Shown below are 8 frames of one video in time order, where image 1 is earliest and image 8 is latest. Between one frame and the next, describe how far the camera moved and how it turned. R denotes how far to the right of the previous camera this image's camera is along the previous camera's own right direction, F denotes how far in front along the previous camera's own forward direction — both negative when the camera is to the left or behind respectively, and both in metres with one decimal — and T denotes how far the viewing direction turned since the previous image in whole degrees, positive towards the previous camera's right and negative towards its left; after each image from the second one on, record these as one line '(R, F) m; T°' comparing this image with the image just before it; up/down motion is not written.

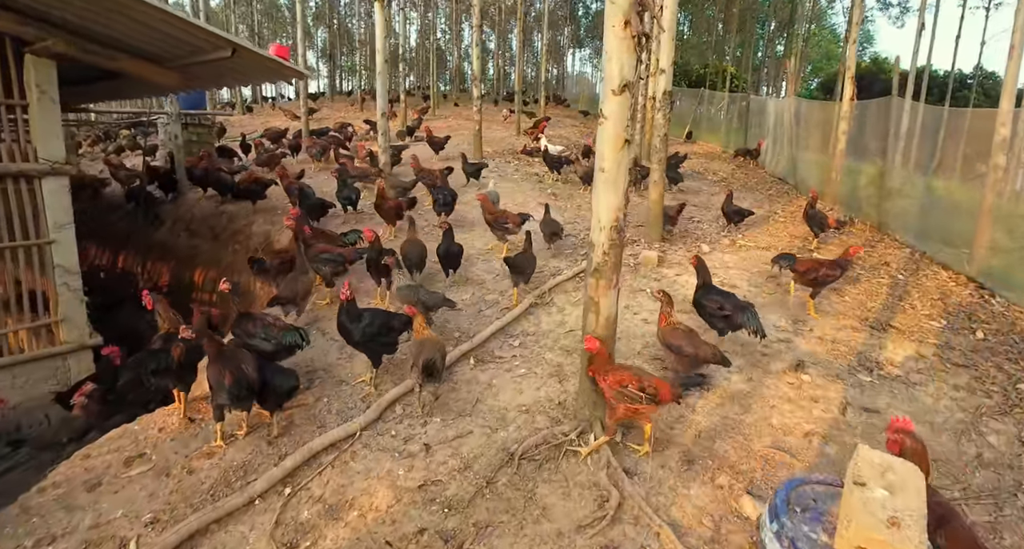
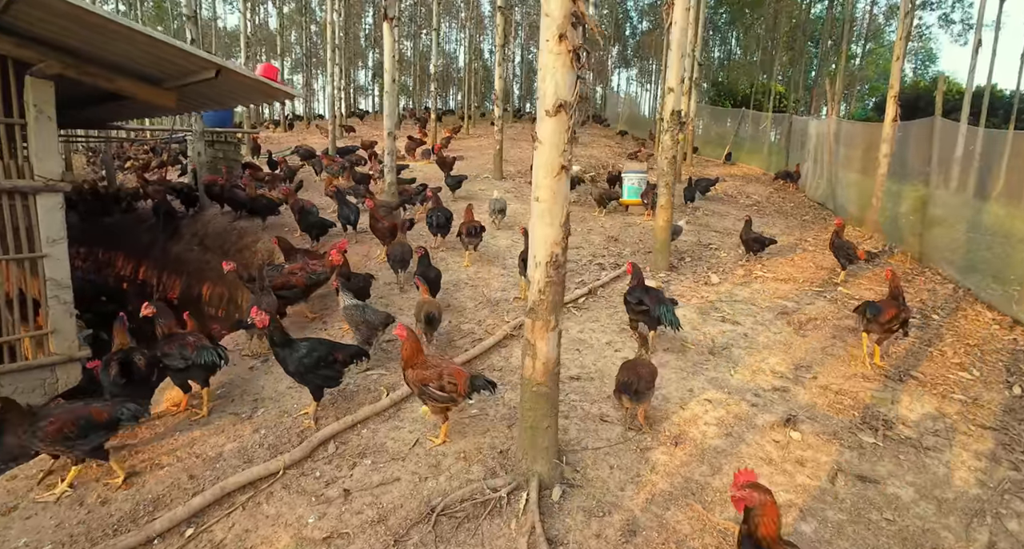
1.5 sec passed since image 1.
(+0.8, +0.4) m; -5°
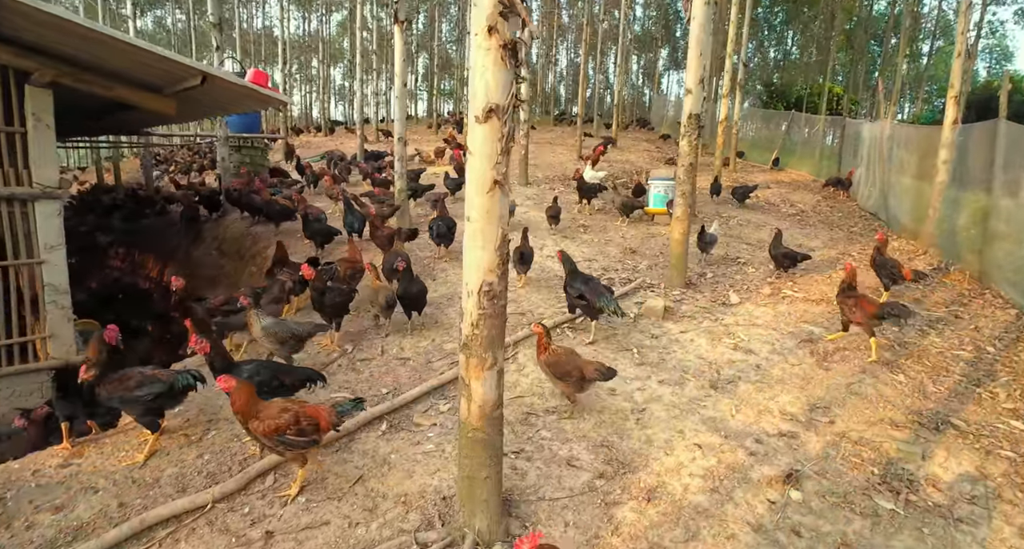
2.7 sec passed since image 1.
(+0.7, +0.5) m; -5°
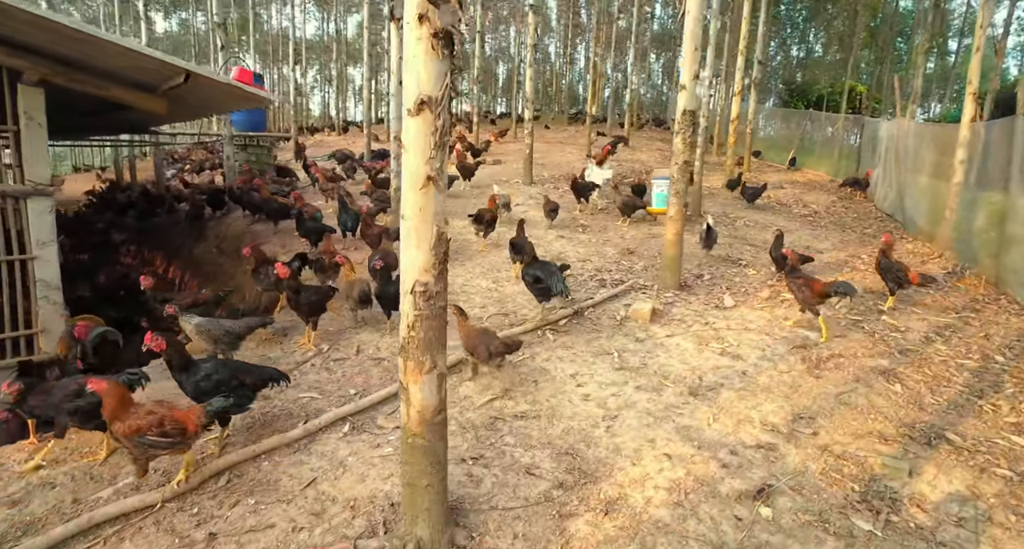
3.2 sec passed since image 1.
(+0.5, +0.2) m; -2°
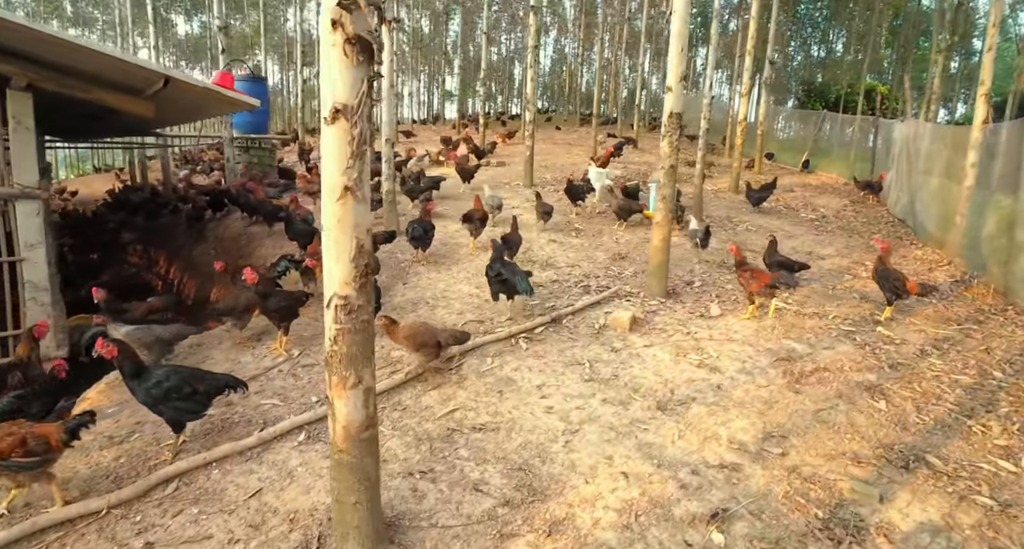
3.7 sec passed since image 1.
(+0.5, +0.1) m; -2°
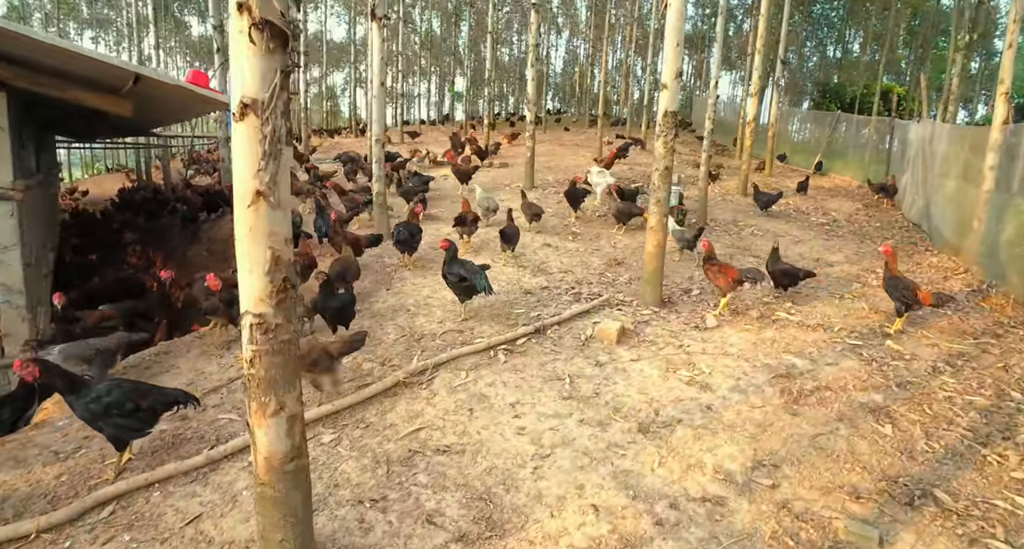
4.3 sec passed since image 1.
(+0.4, +0.4) m; -1°
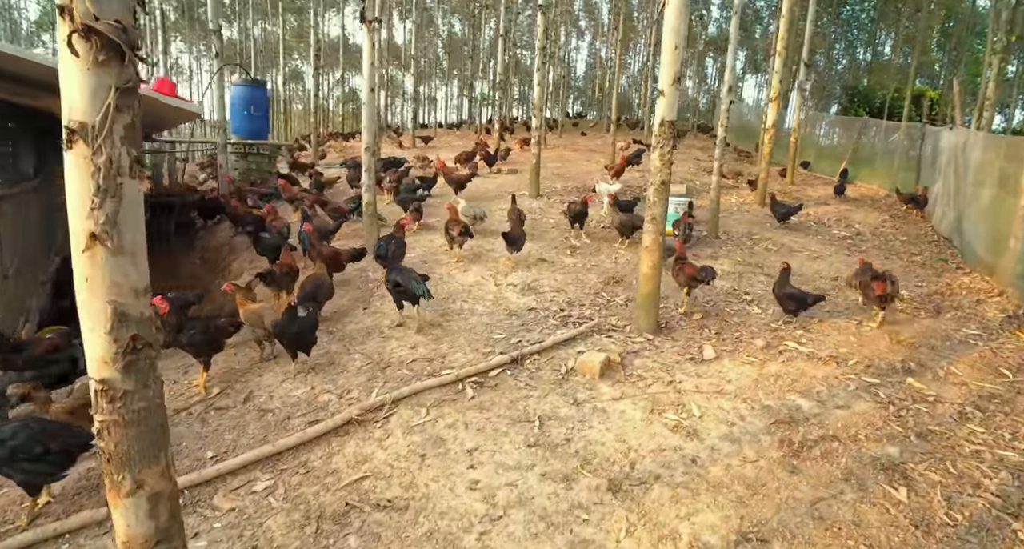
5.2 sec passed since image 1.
(+0.5, +0.5) m; -2°
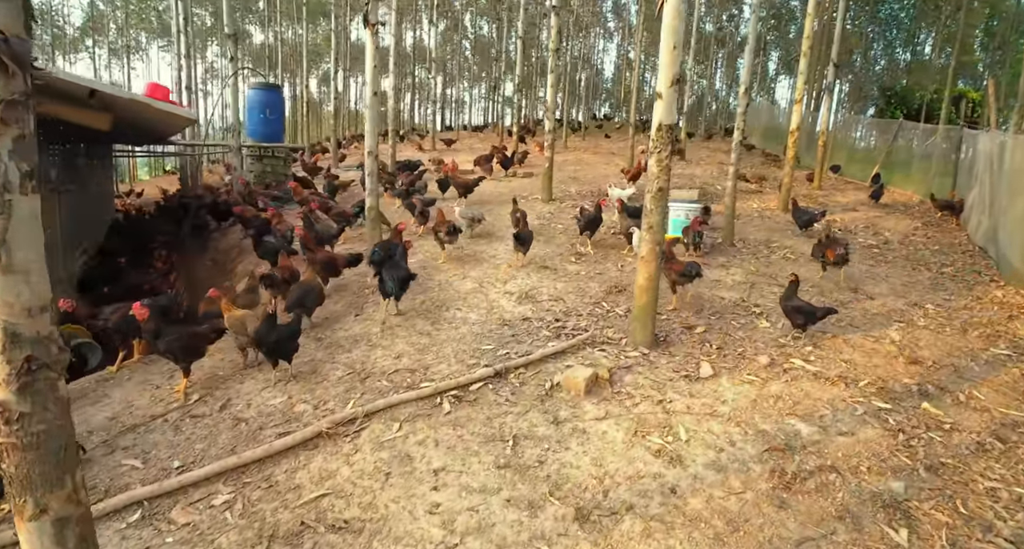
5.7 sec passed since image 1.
(+0.4, +0.2) m; -3°
